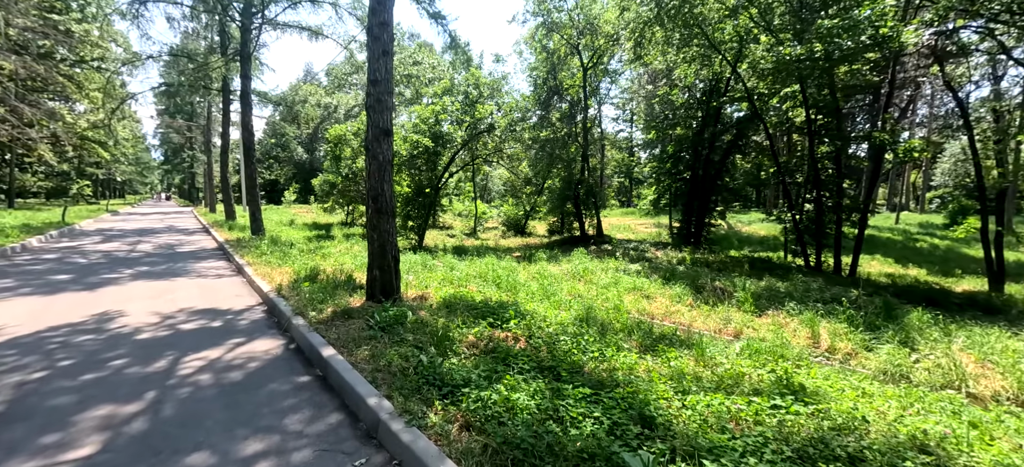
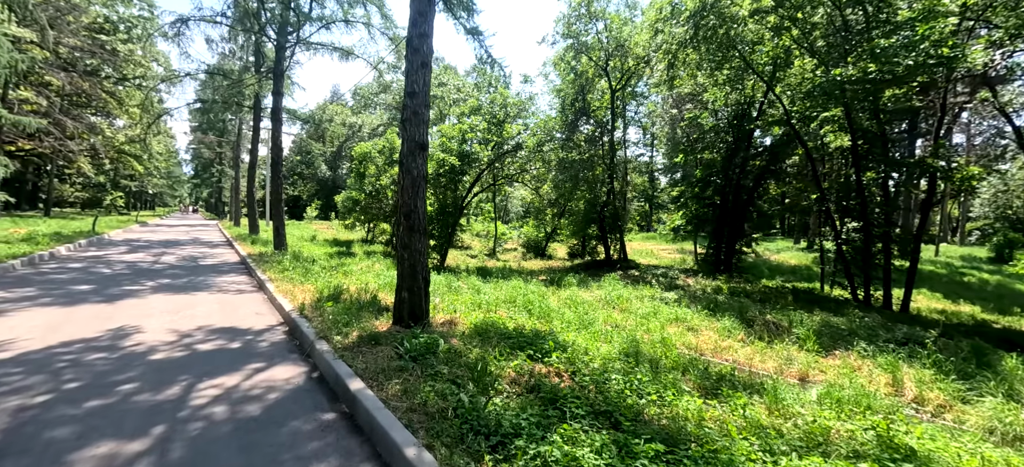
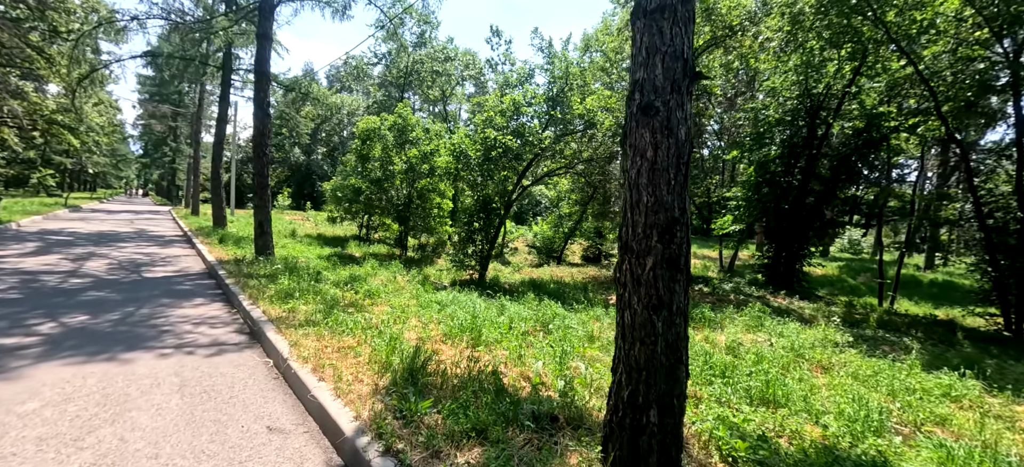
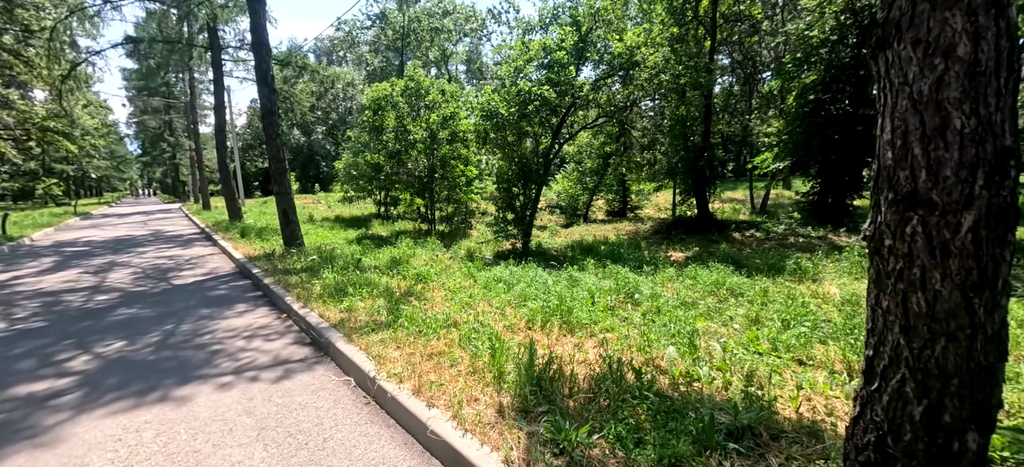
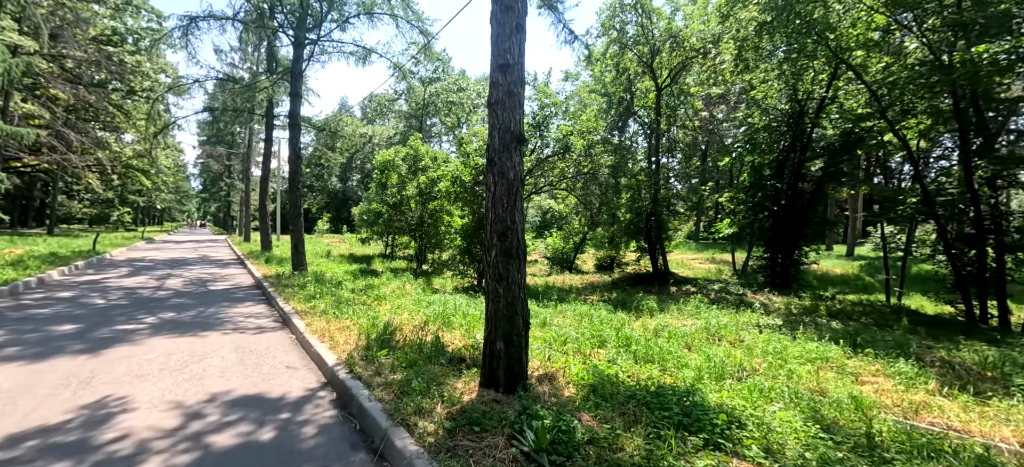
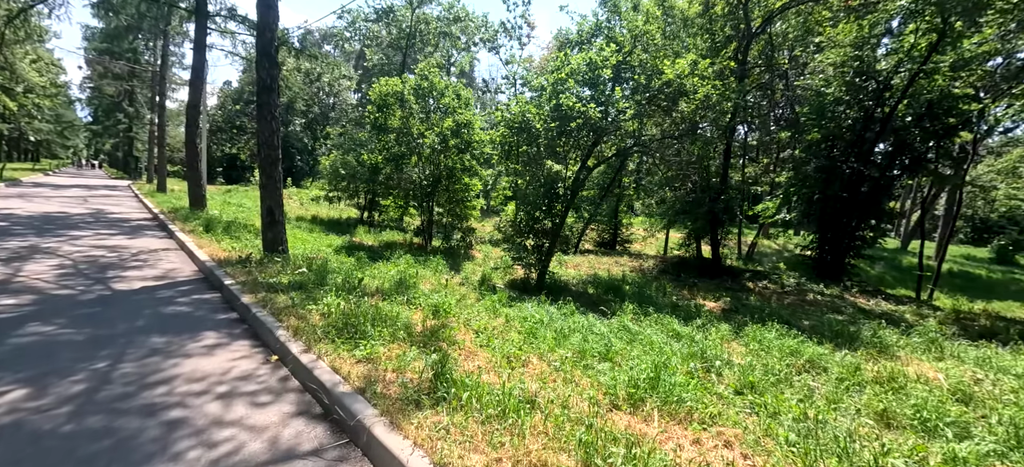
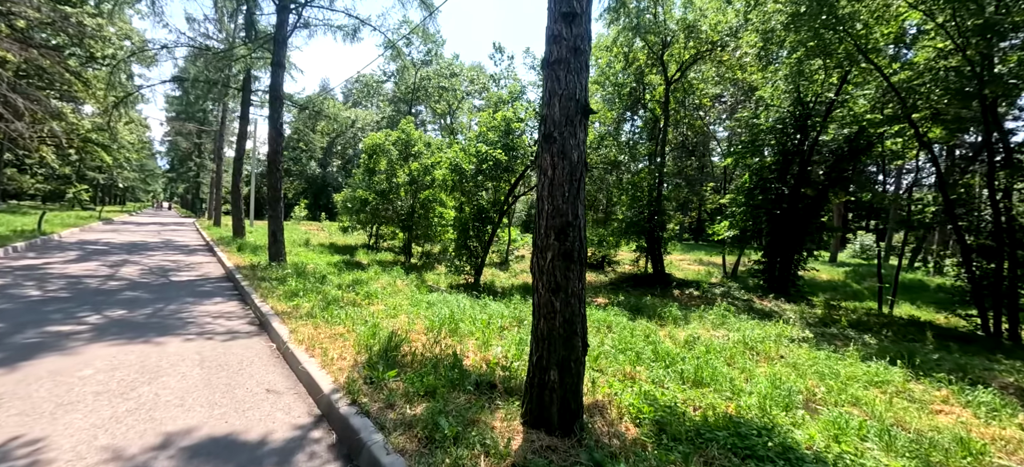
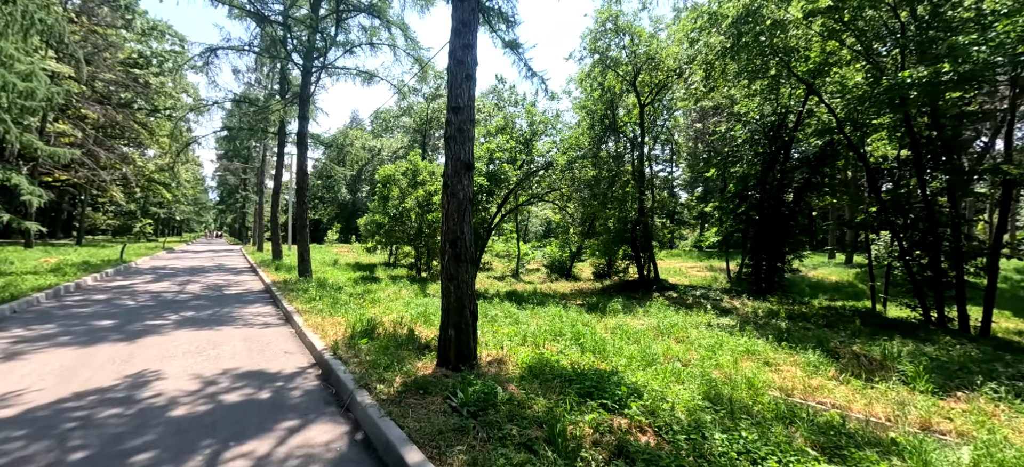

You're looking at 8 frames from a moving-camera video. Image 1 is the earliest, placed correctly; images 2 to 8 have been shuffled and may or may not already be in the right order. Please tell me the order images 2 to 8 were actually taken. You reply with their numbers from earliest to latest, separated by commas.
2, 8, 5, 7, 3, 4, 6
